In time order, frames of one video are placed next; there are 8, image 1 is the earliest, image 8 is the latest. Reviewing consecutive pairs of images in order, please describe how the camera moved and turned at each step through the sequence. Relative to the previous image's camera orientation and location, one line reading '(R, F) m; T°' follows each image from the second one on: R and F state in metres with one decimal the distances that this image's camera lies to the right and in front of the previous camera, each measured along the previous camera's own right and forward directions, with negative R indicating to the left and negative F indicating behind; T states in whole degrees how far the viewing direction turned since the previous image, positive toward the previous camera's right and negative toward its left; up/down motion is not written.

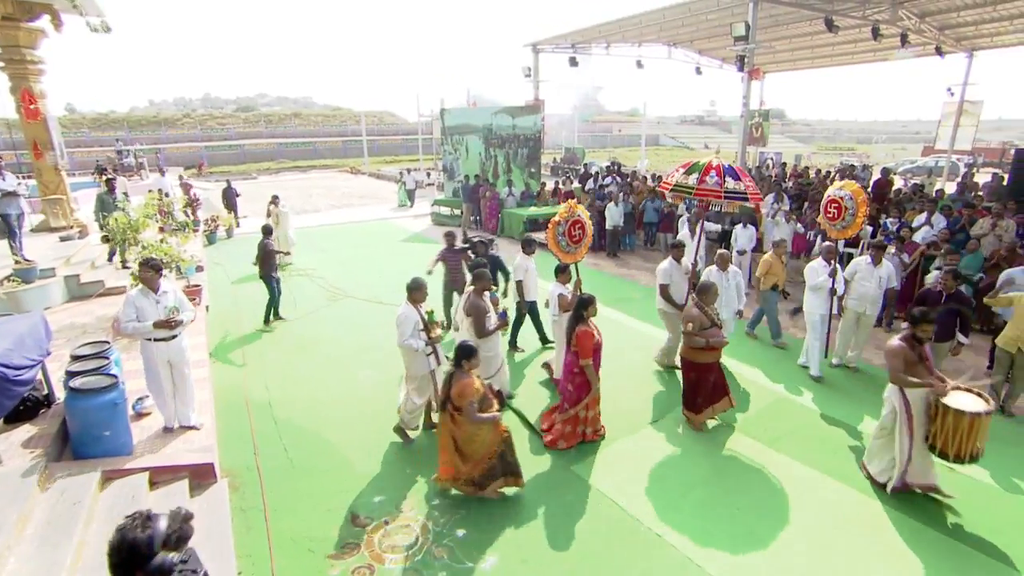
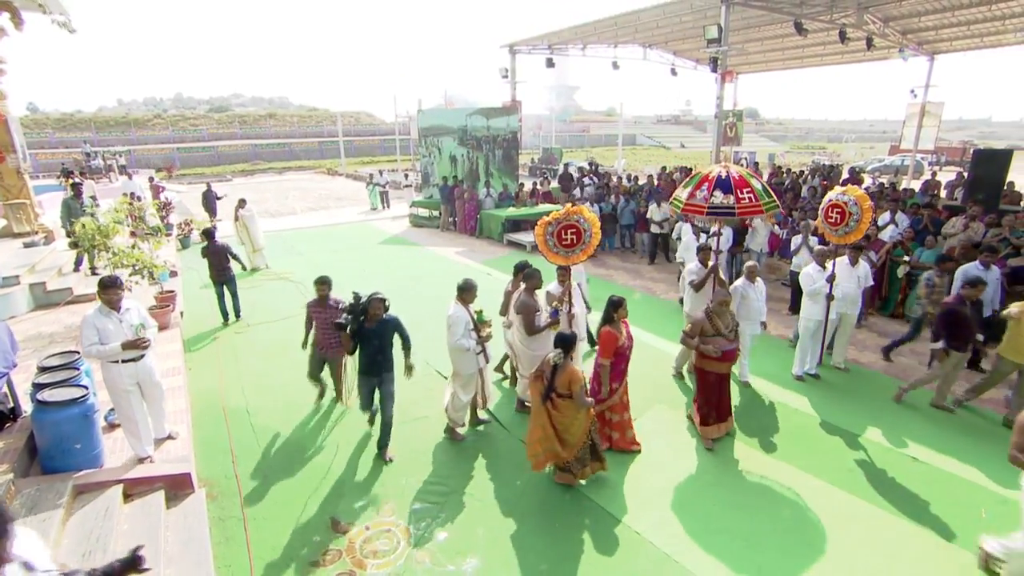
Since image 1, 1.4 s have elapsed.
(0.0, 0.0) m; +2°
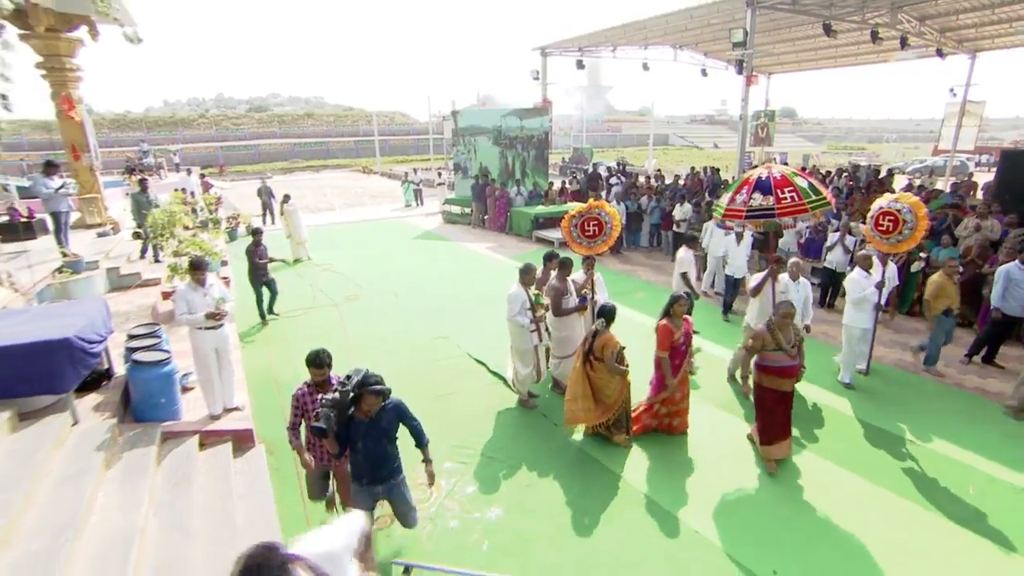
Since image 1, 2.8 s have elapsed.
(+0.1, -0.5) m; -3°
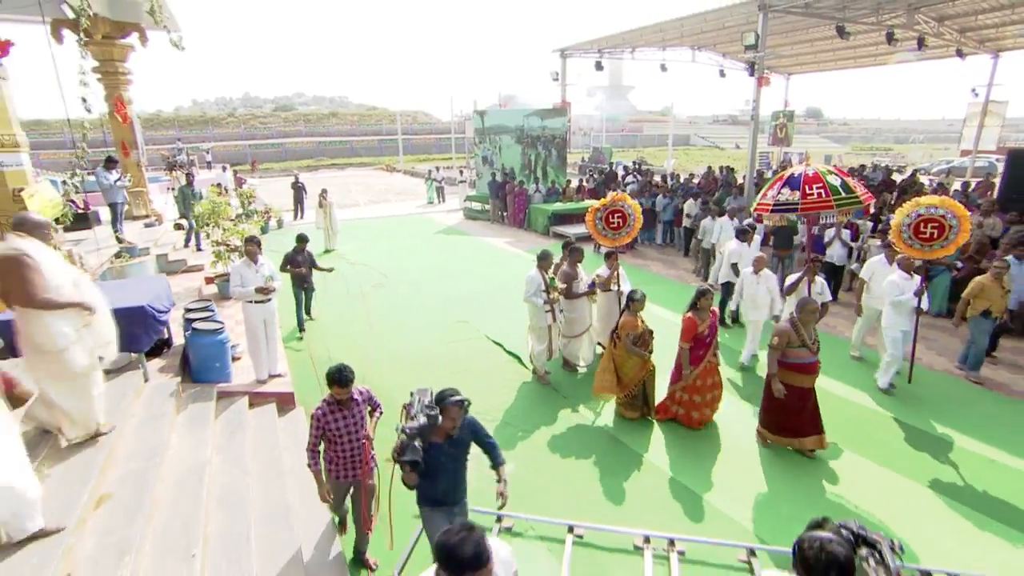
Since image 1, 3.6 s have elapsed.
(+0.1, -0.5) m; -2°
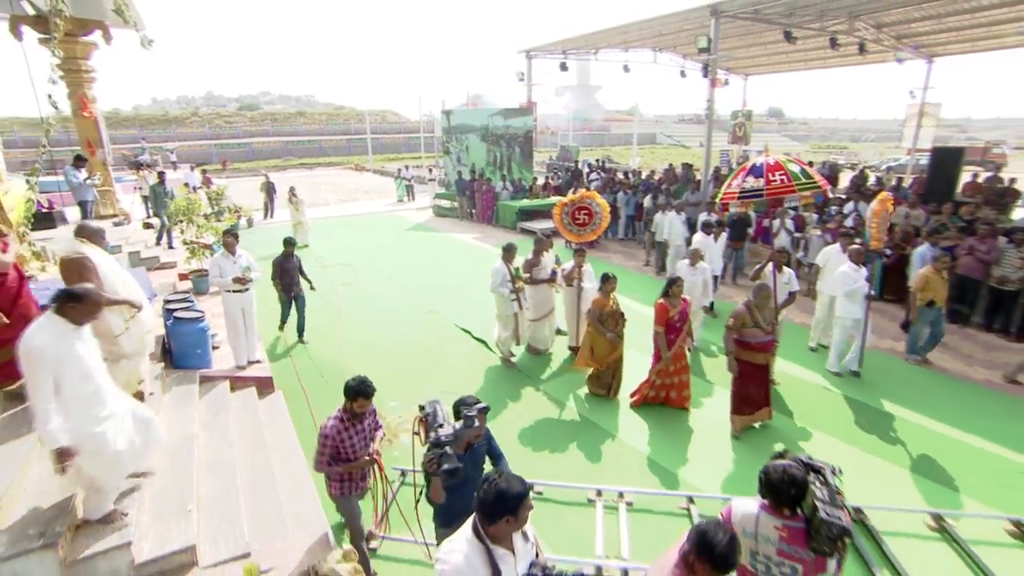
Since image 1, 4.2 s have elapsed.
(+0.1, -0.4) m; +3°
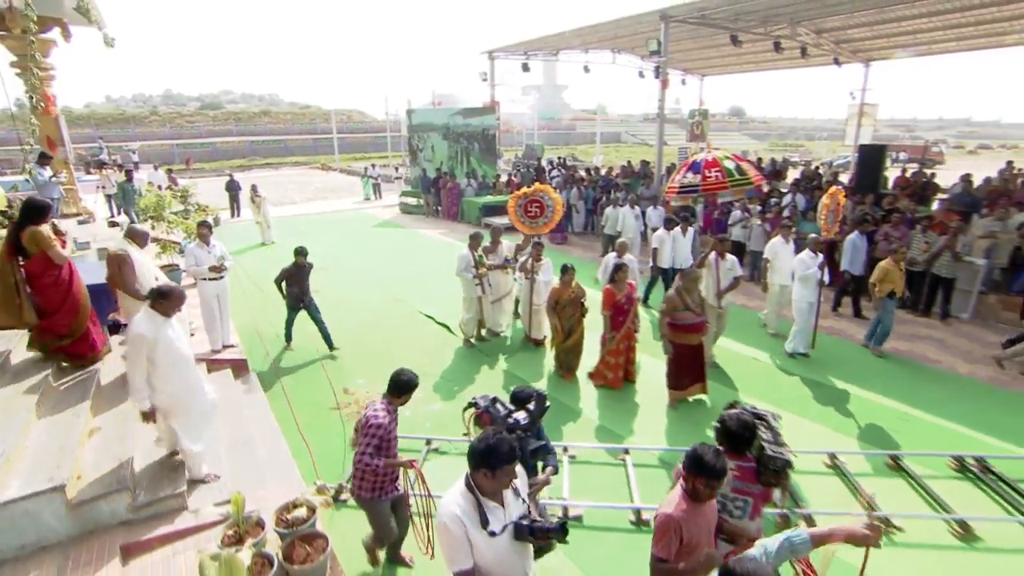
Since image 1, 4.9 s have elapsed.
(+0.2, -0.5) m; +3°
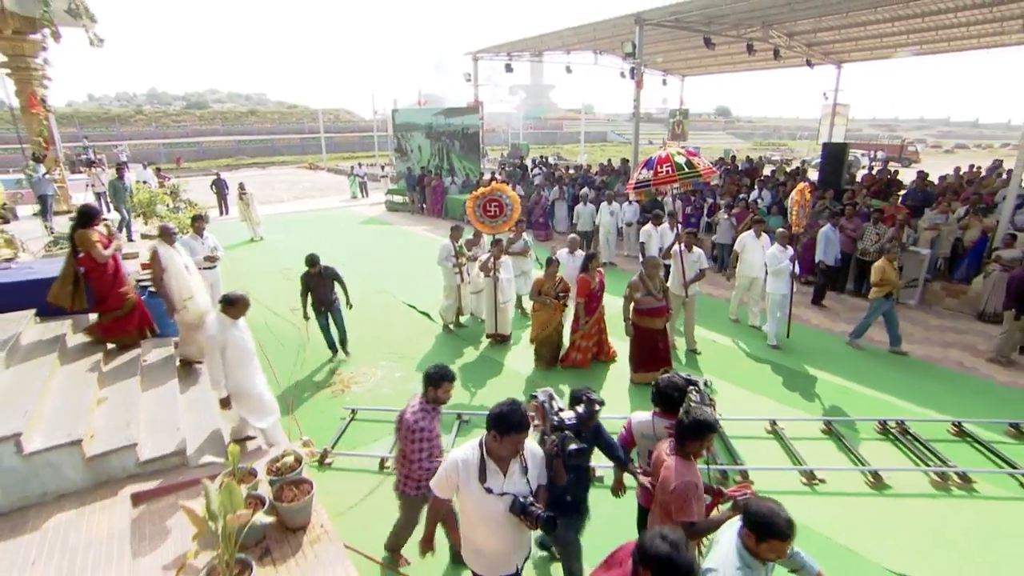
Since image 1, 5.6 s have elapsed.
(+0.2, -0.5) m; +1°
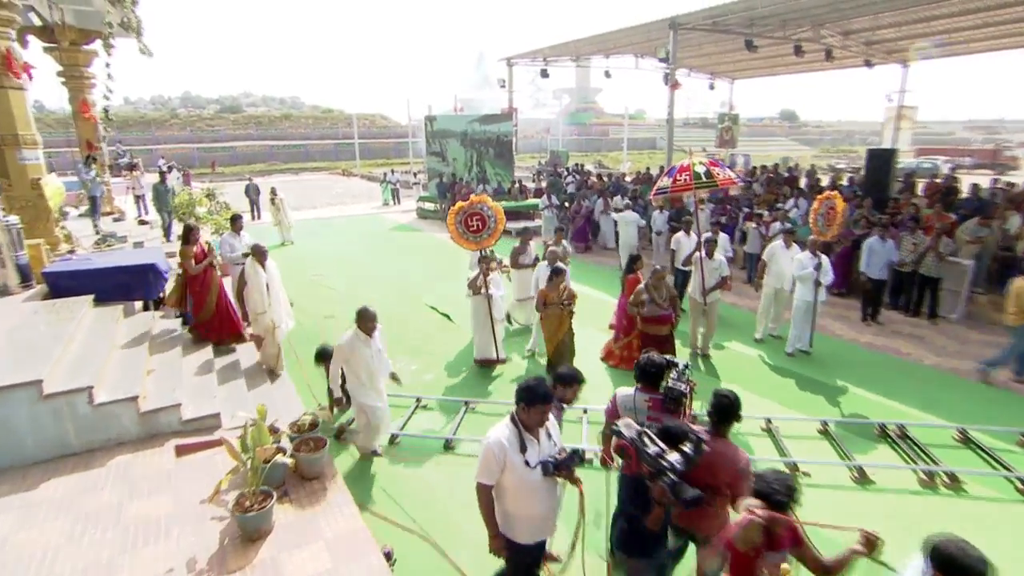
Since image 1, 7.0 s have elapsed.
(+0.5, -0.2) m; -6°
